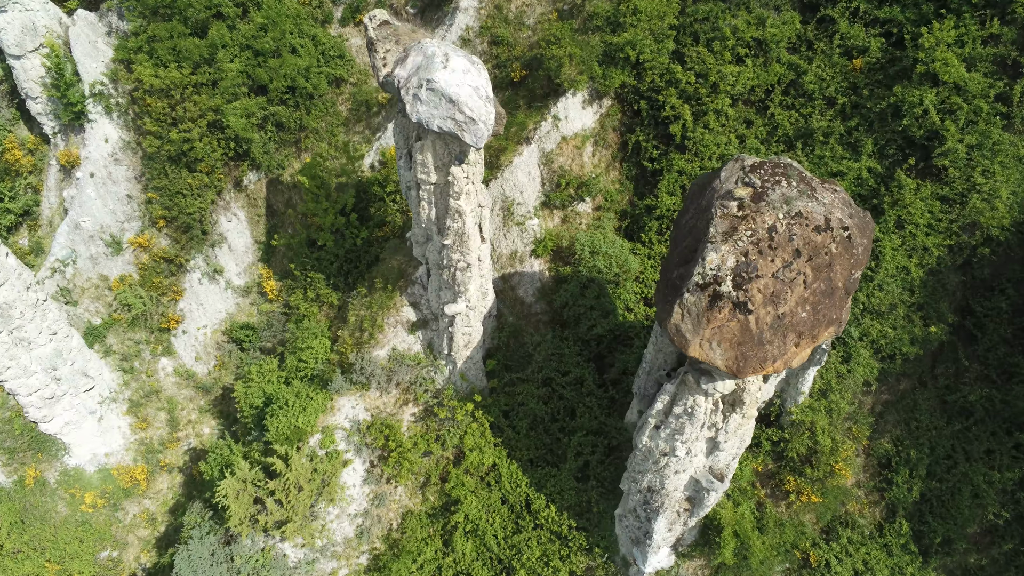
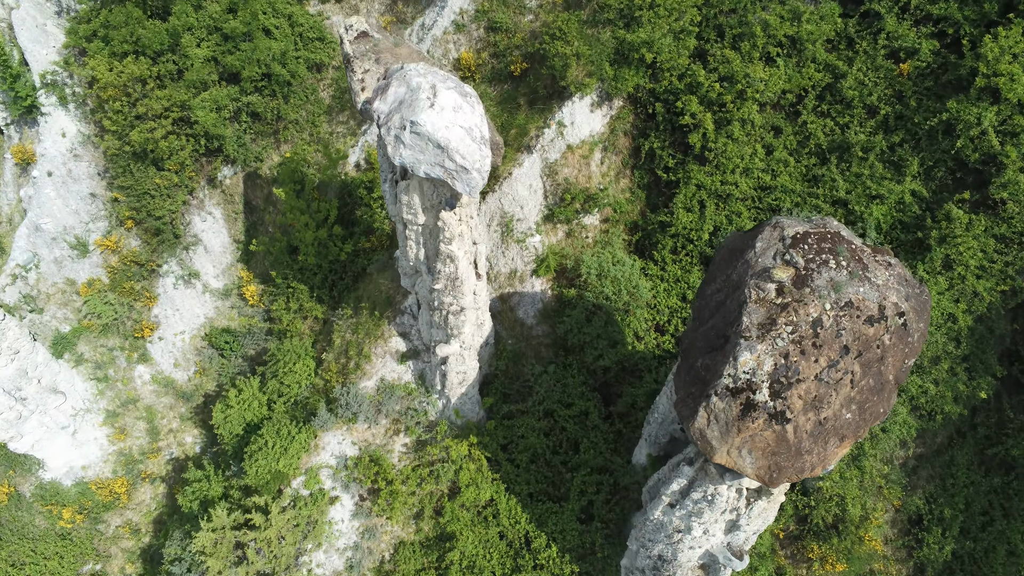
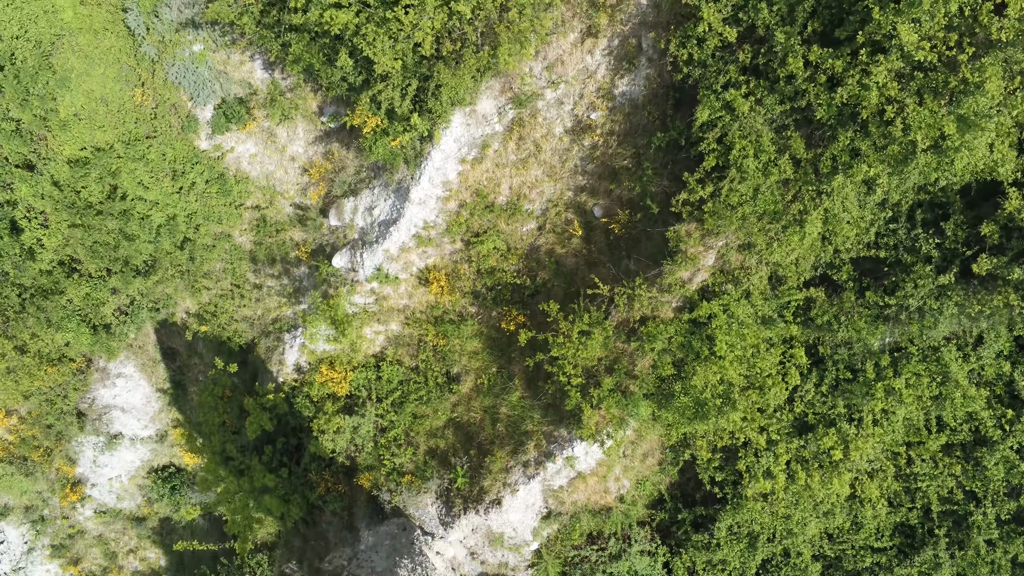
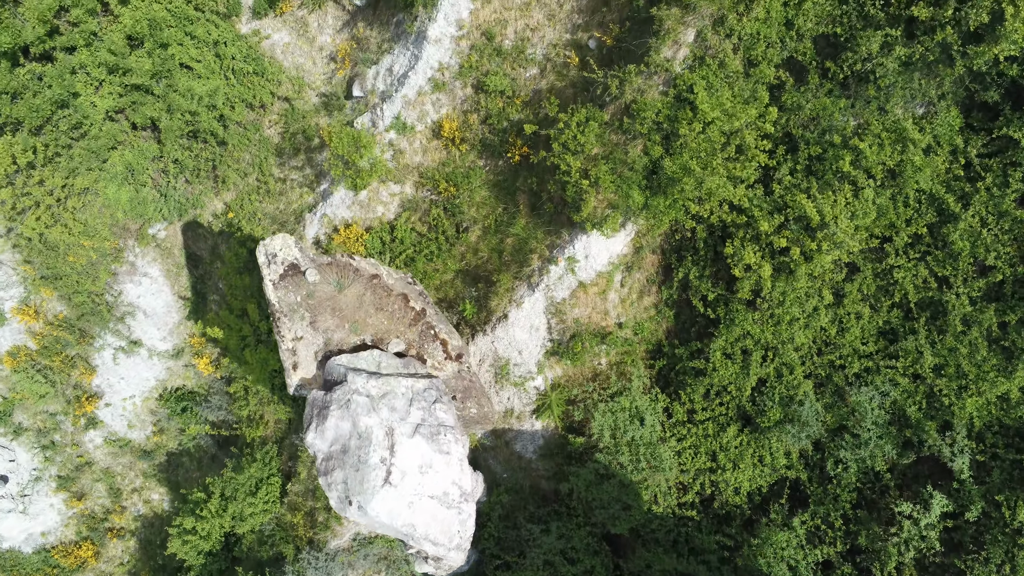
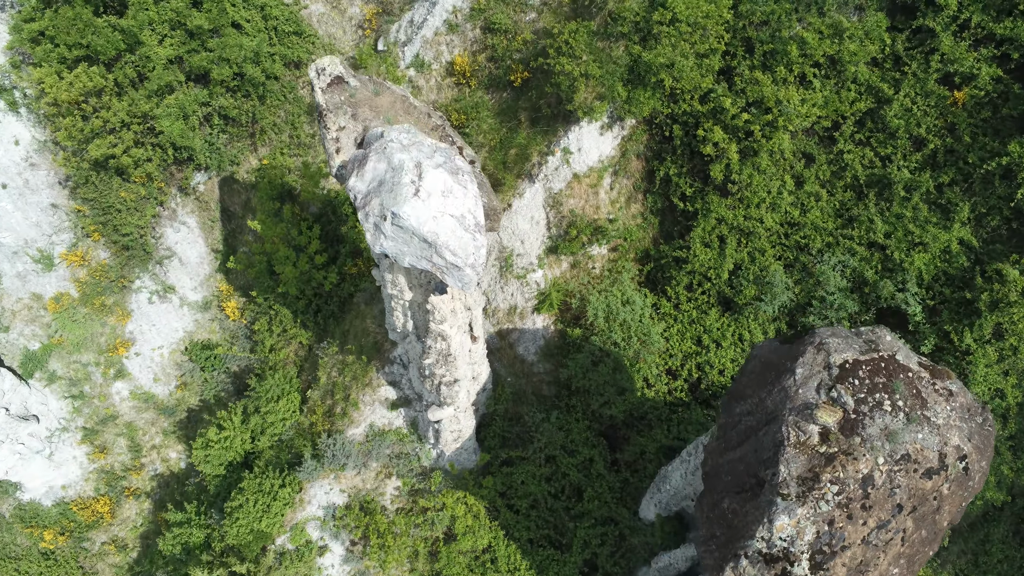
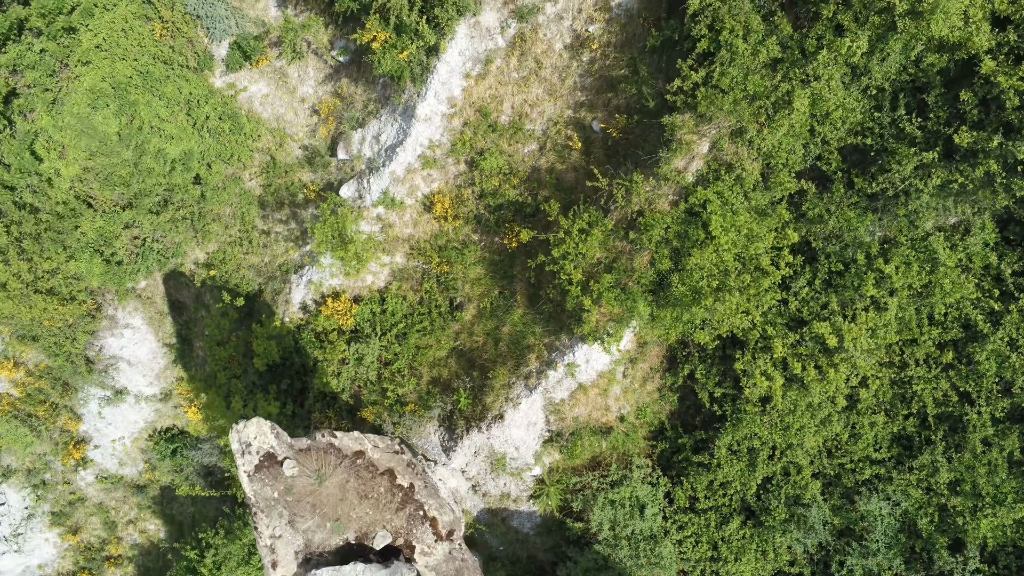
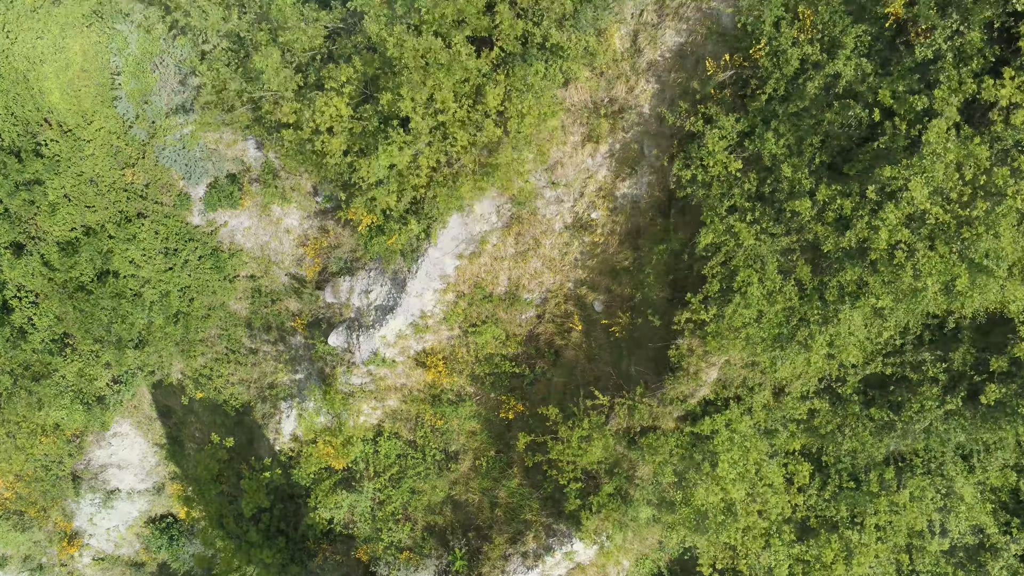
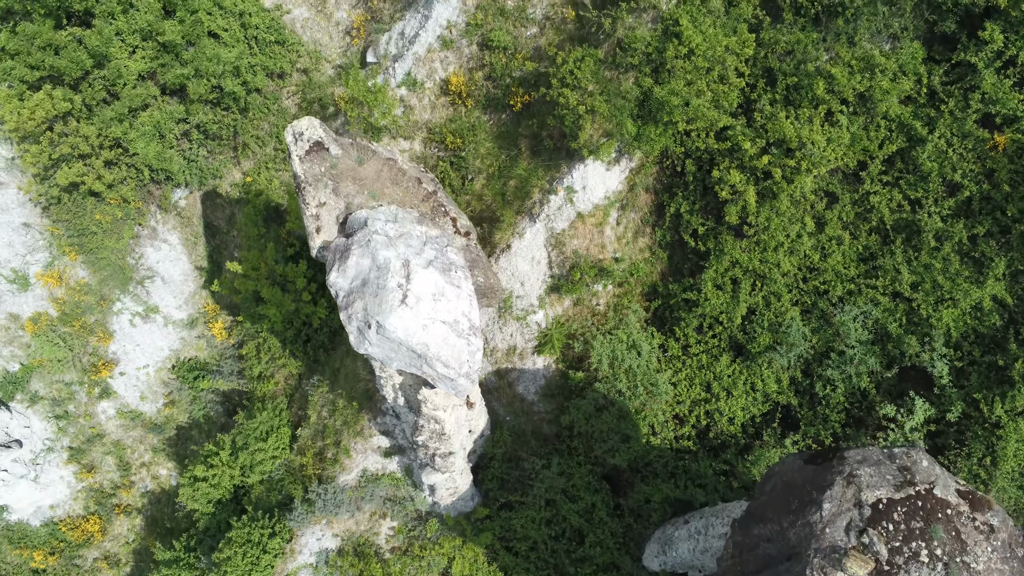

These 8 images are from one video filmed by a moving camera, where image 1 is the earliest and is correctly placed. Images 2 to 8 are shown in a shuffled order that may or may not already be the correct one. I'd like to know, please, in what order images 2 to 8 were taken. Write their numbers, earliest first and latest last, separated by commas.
2, 5, 8, 4, 6, 3, 7
